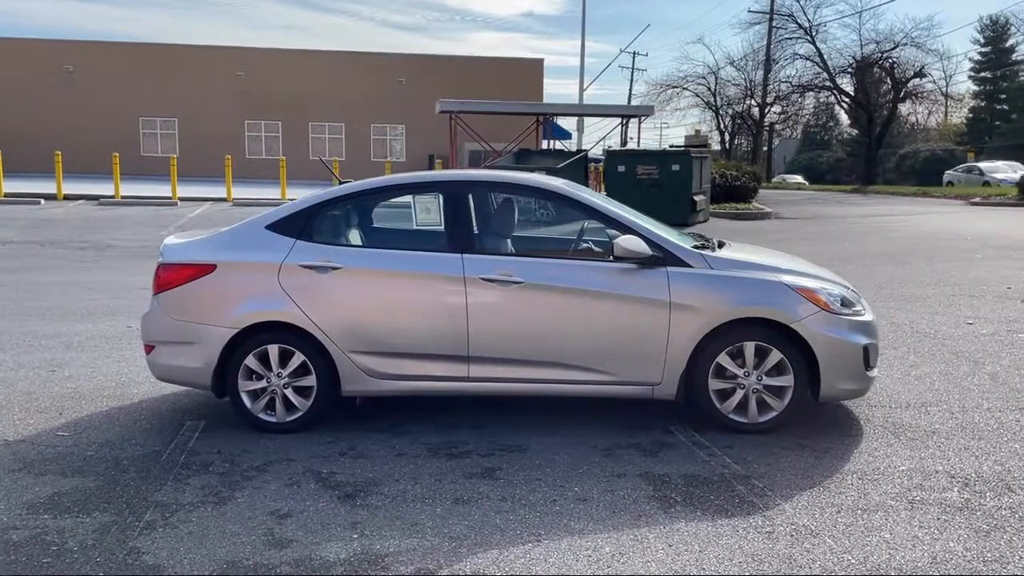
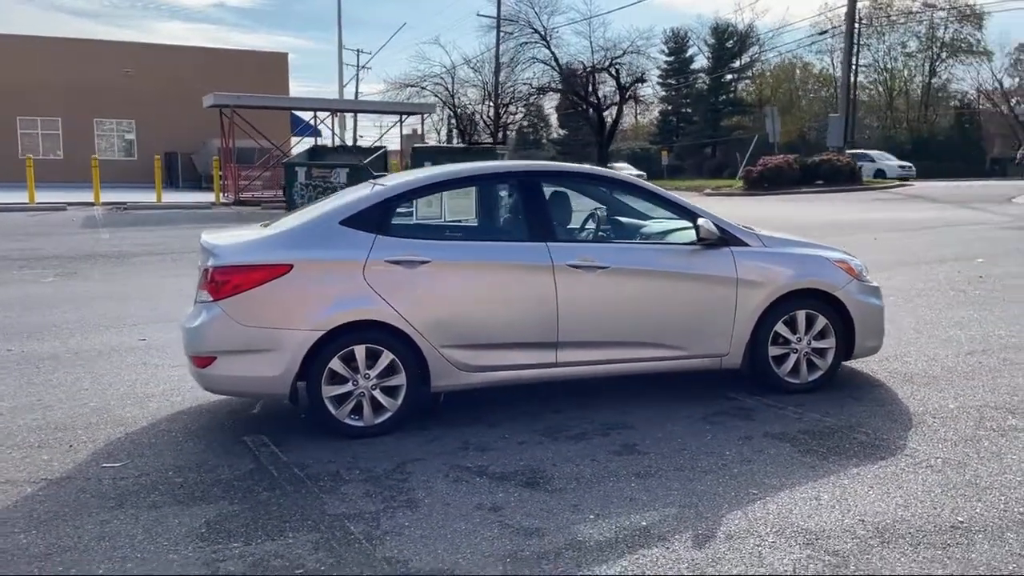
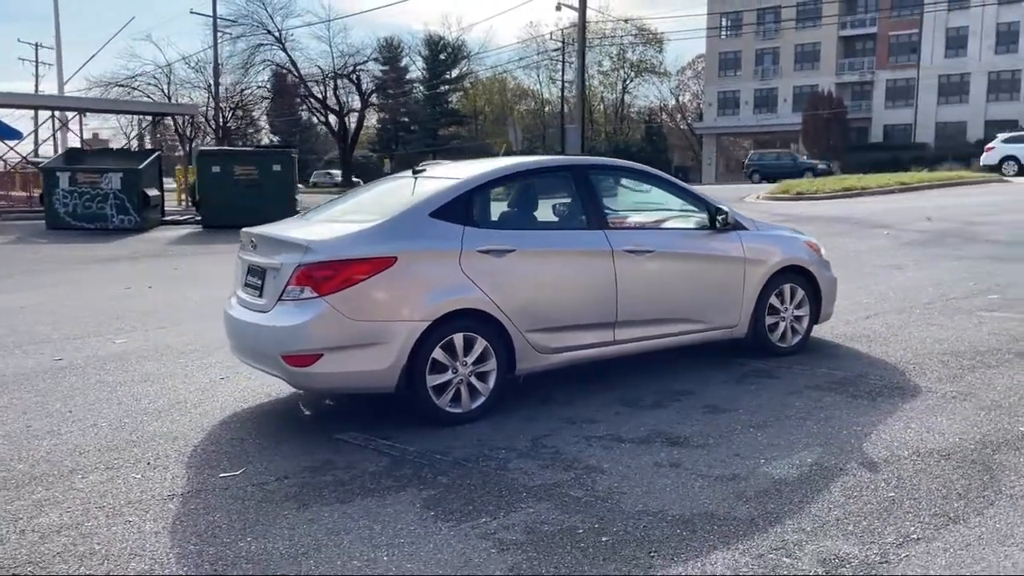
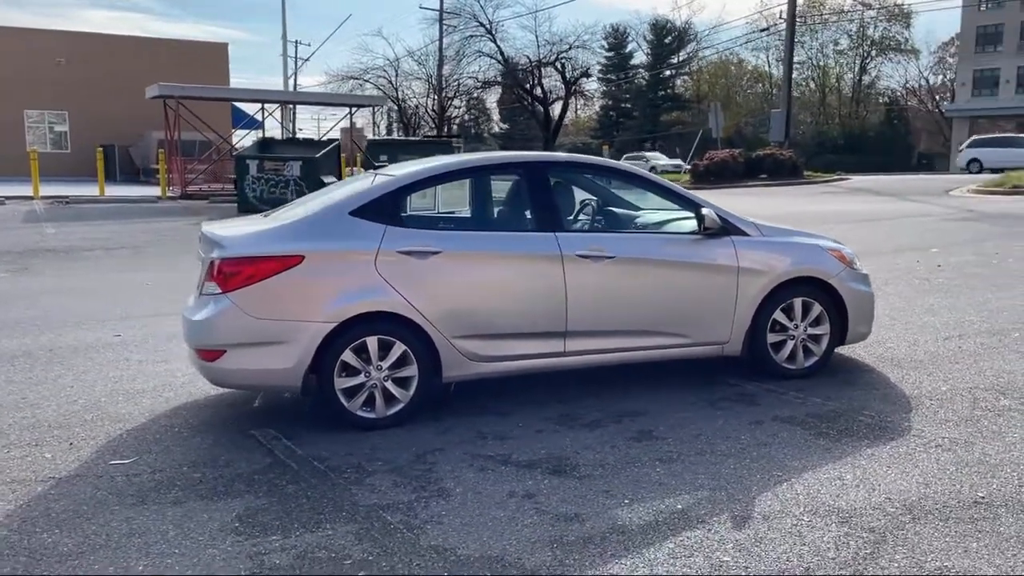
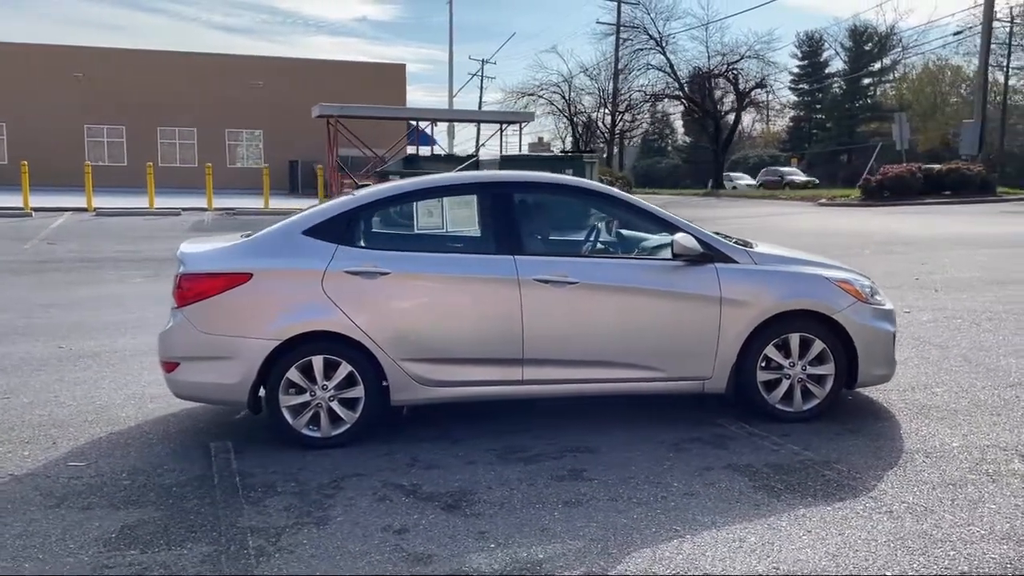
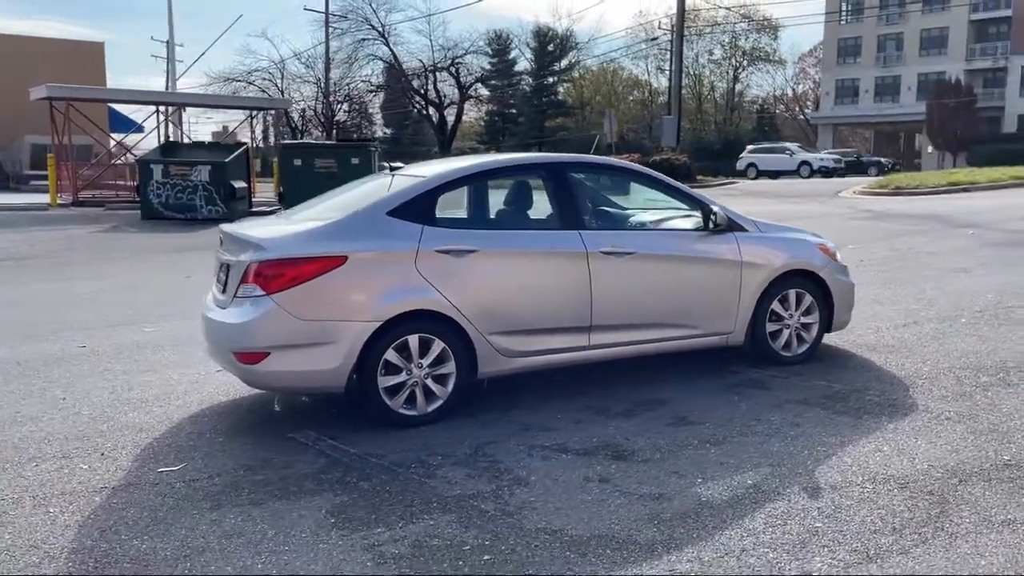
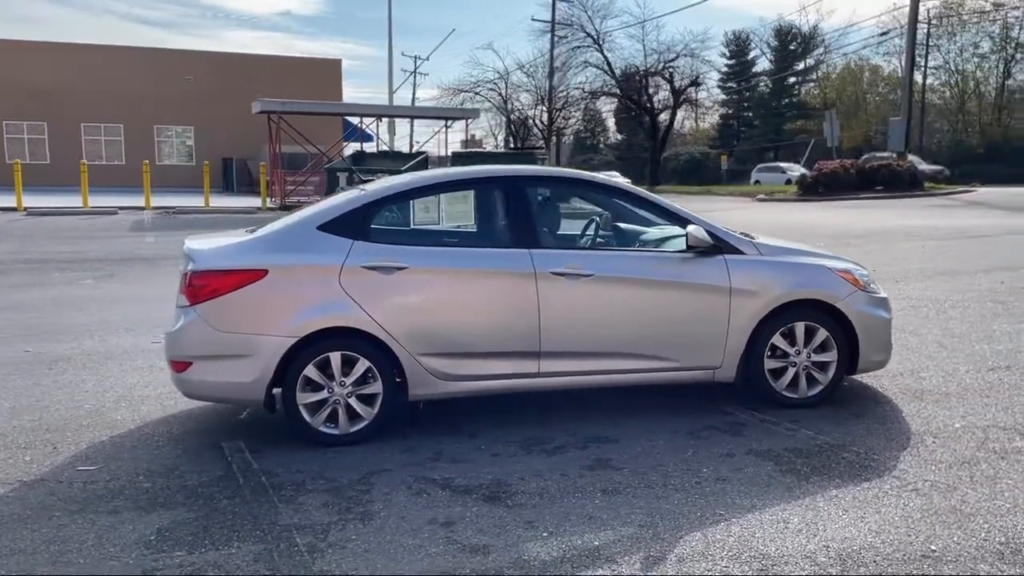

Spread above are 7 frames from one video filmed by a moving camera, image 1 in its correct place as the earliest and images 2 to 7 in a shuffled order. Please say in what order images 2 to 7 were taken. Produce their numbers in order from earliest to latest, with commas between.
5, 7, 2, 4, 6, 3
